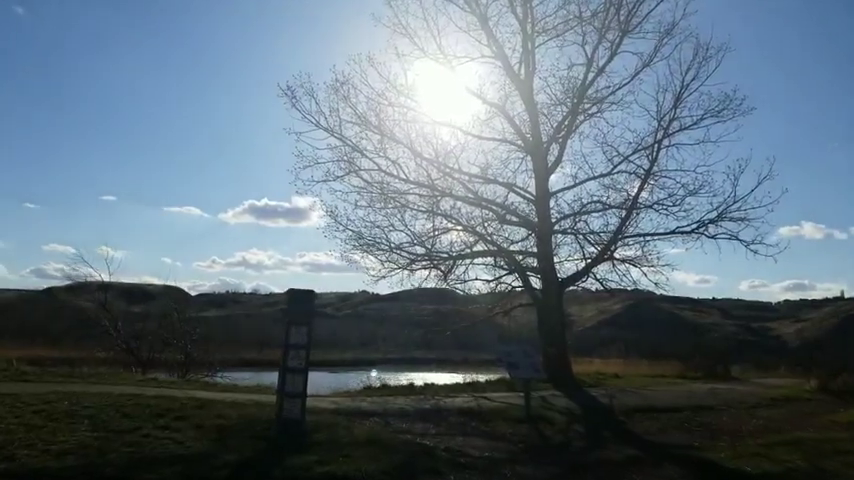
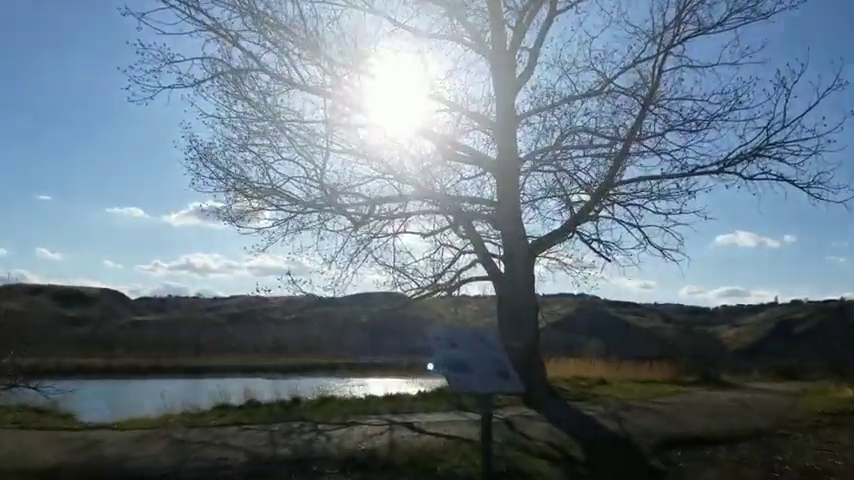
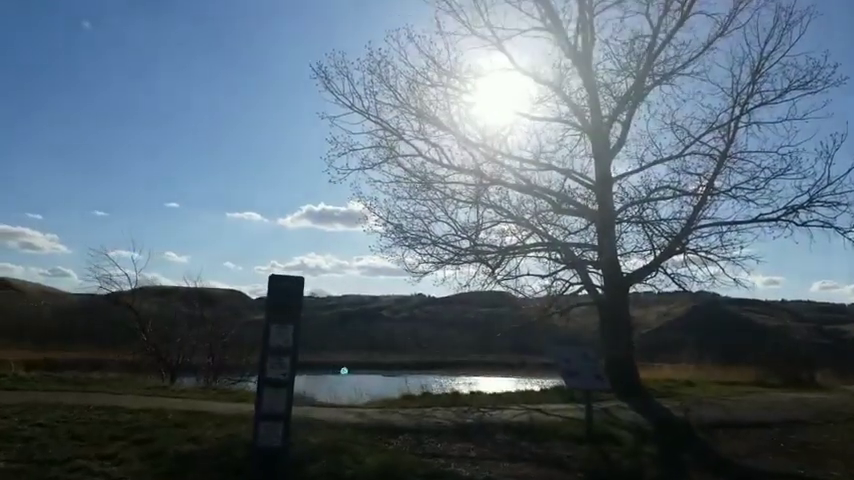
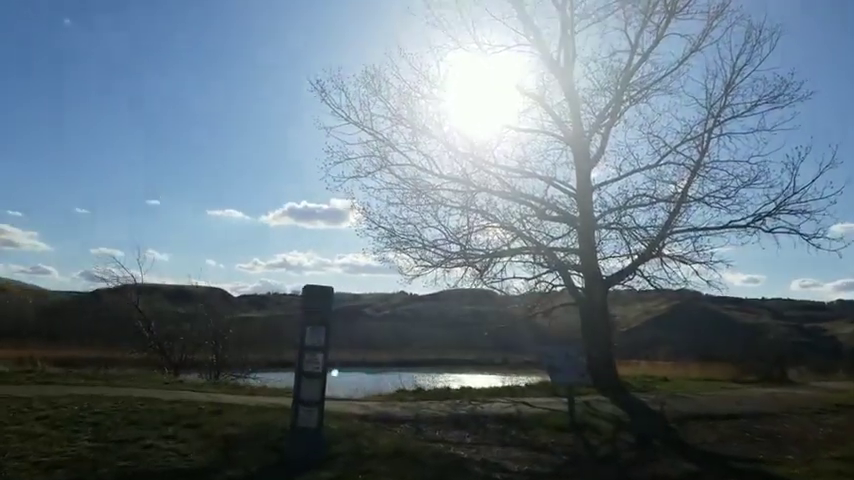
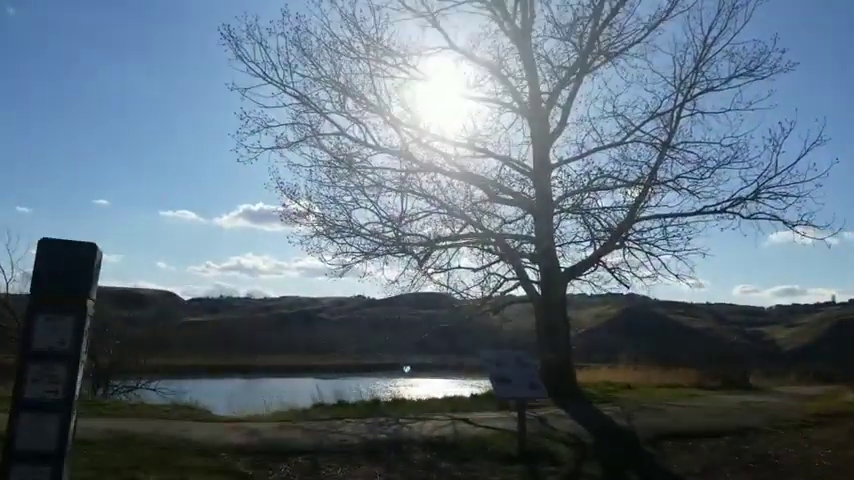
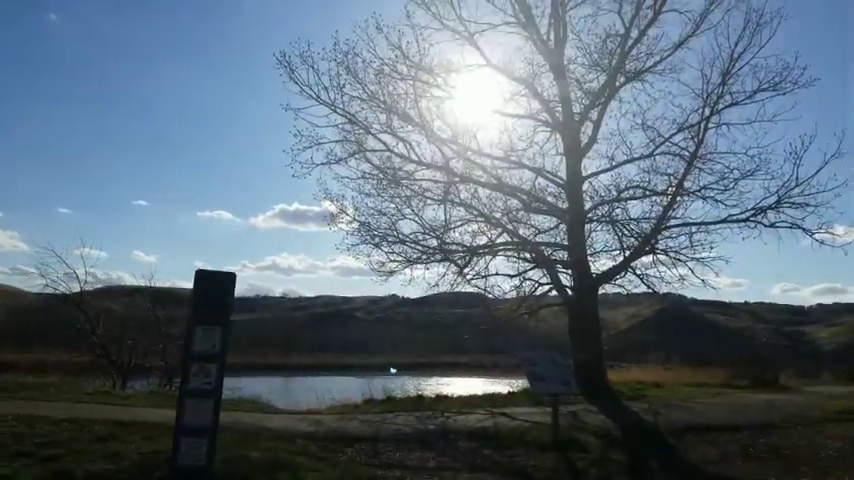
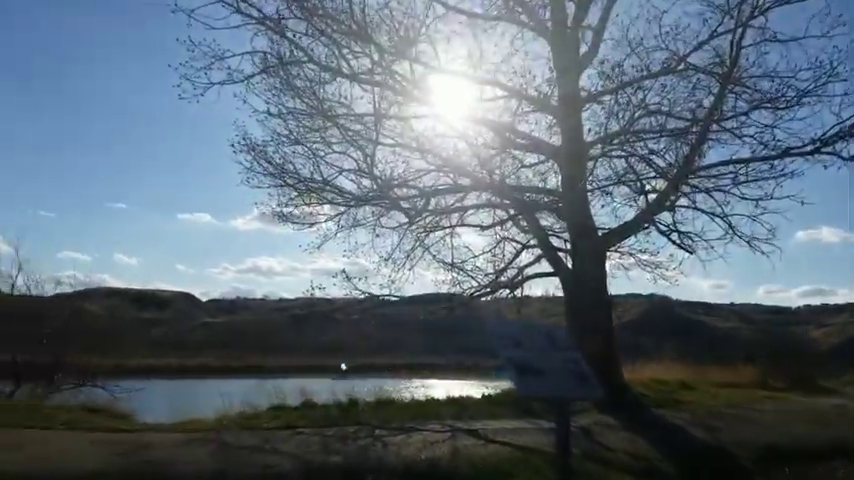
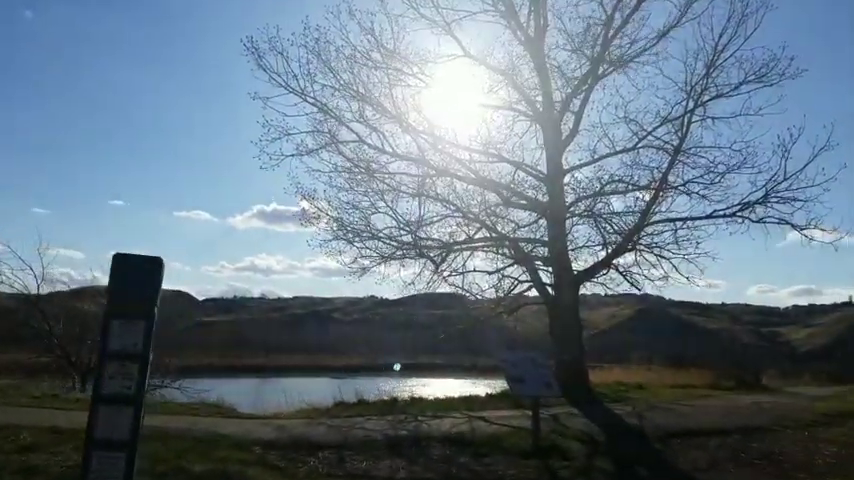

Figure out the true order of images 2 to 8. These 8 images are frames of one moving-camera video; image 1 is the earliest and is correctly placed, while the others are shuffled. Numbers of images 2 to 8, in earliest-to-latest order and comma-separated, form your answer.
4, 3, 6, 8, 5, 2, 7
